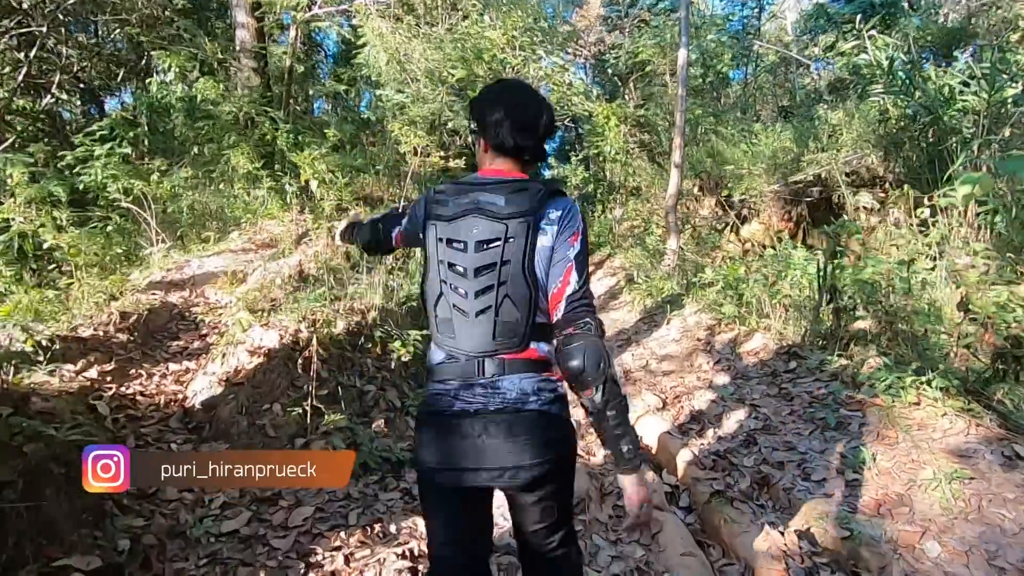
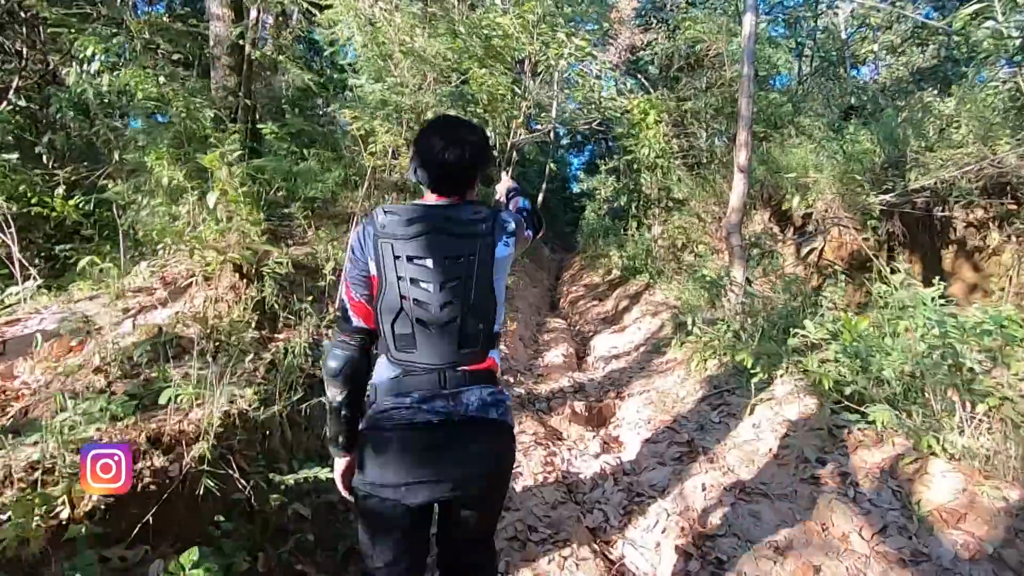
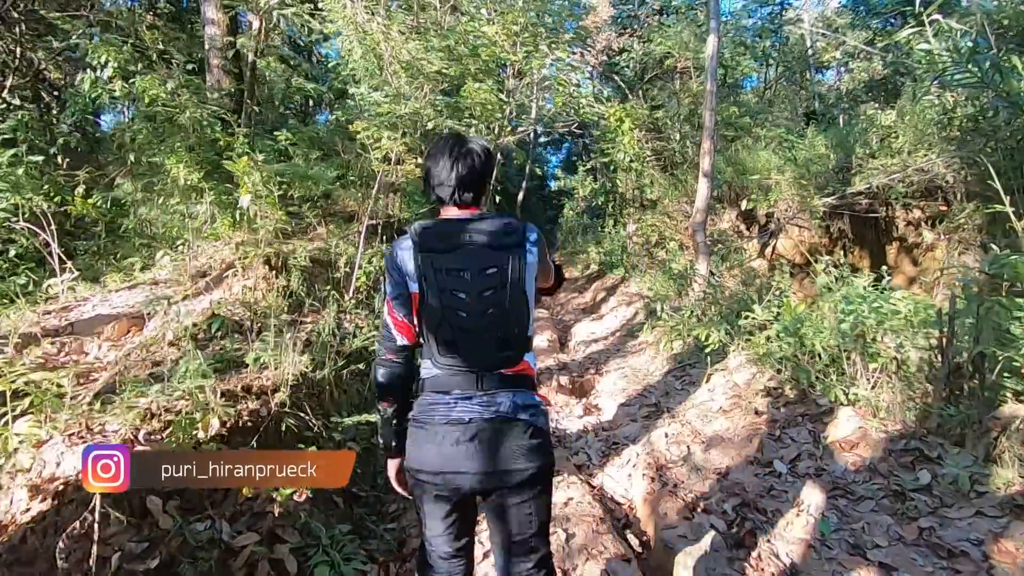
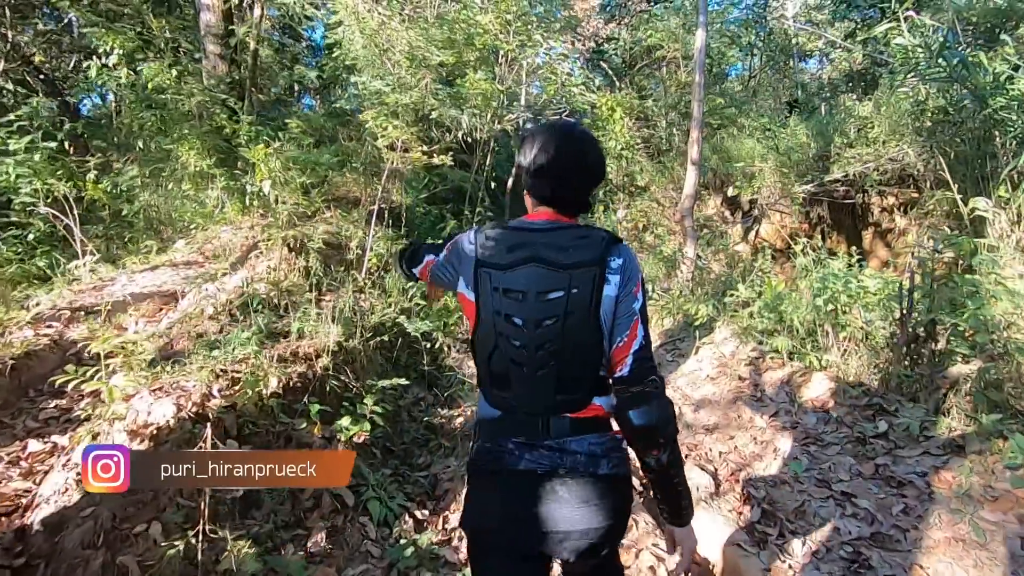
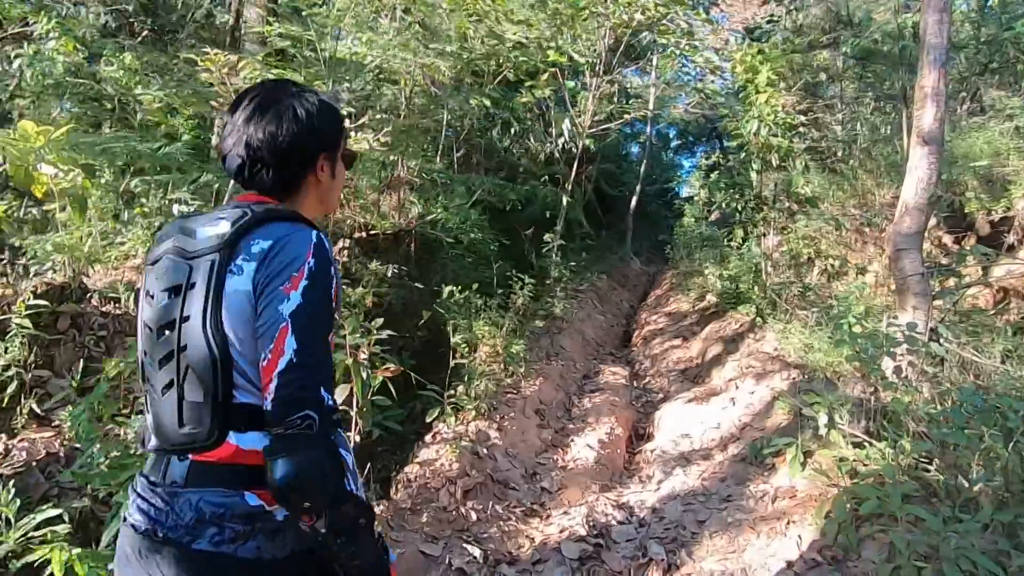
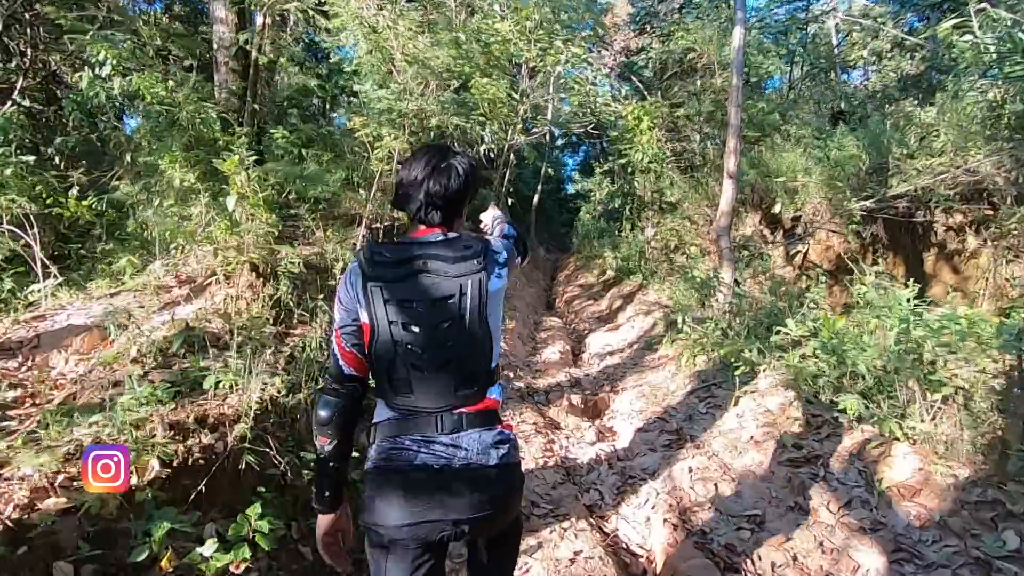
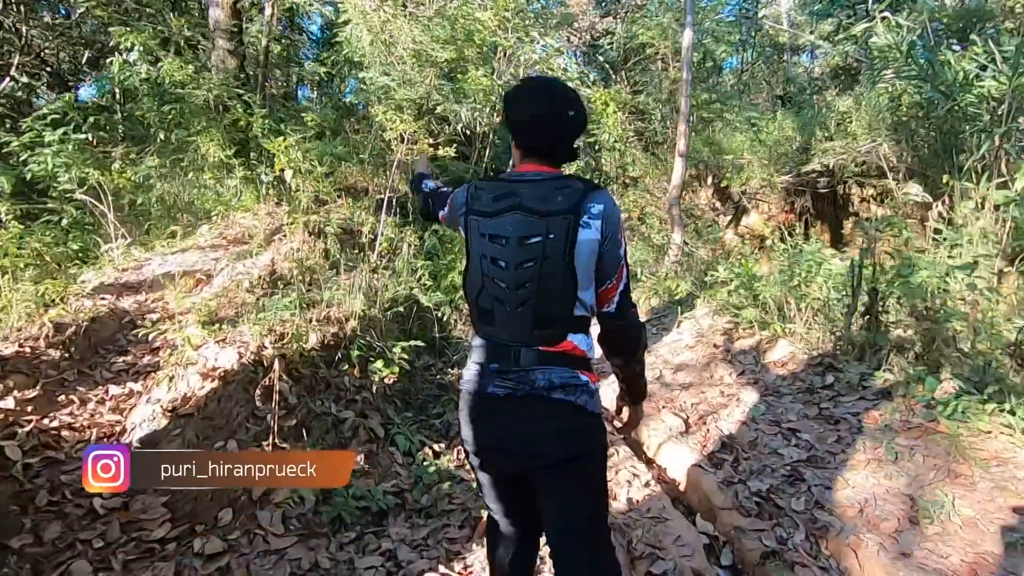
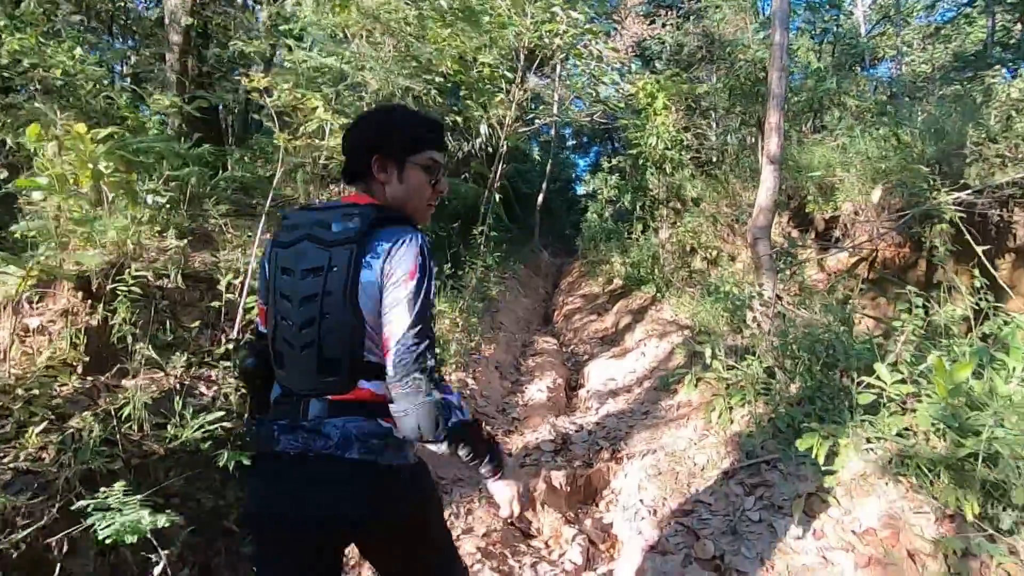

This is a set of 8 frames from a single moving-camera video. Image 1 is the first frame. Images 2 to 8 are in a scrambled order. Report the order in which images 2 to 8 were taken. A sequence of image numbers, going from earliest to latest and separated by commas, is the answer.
7, 4, 3, 6, 2, 8, 5
